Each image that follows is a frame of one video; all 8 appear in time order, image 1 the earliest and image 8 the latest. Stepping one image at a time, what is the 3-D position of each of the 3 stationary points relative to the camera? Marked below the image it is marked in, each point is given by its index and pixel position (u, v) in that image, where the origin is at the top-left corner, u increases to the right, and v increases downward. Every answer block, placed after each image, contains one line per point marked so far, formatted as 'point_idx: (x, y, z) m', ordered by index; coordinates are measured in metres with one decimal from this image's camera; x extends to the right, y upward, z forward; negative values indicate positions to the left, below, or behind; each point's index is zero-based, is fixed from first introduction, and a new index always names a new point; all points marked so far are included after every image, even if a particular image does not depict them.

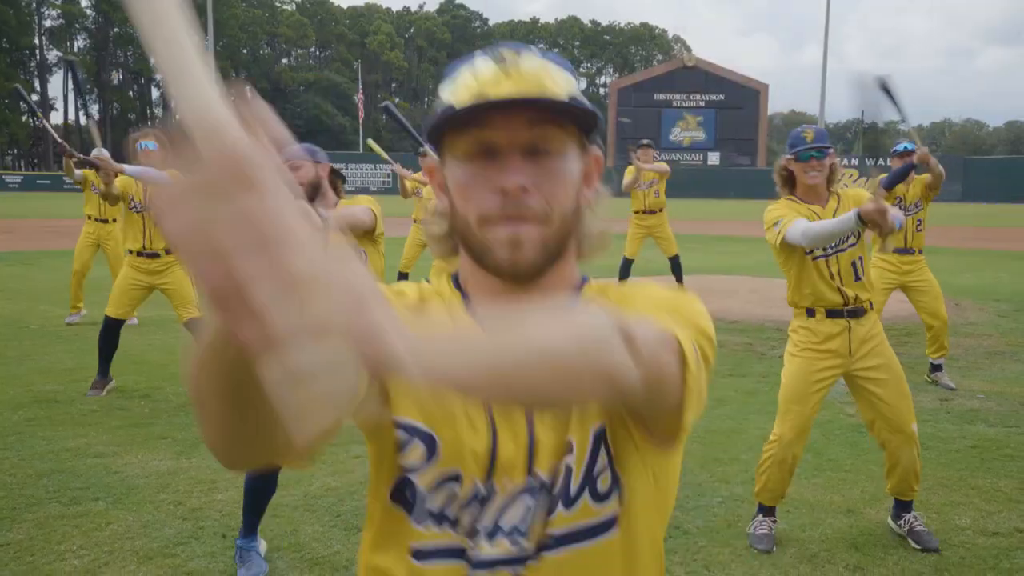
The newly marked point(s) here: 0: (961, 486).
0: (+2.5, -1.1, +4.8) m
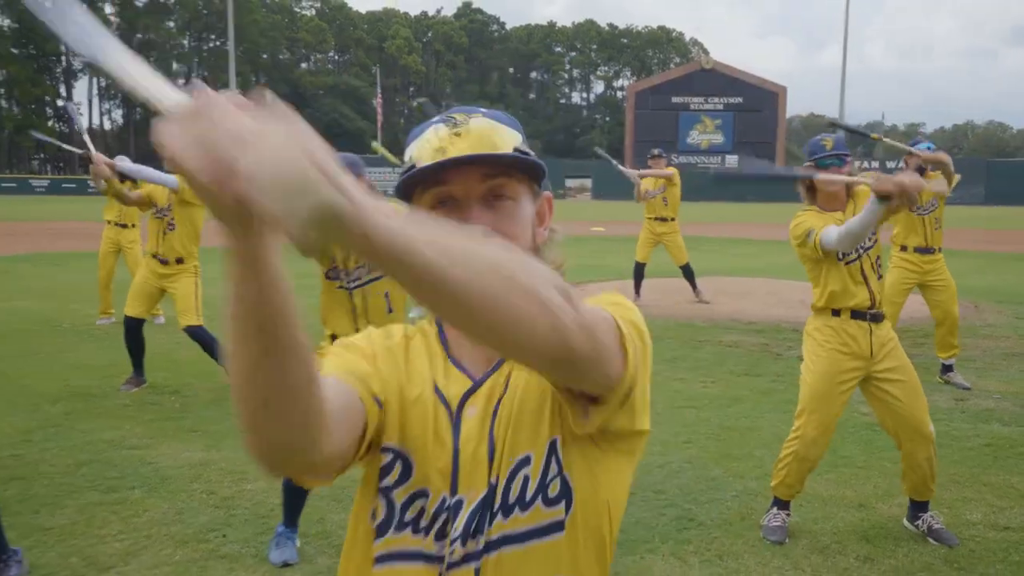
0: (+2.7, -1.1, +4.9) m
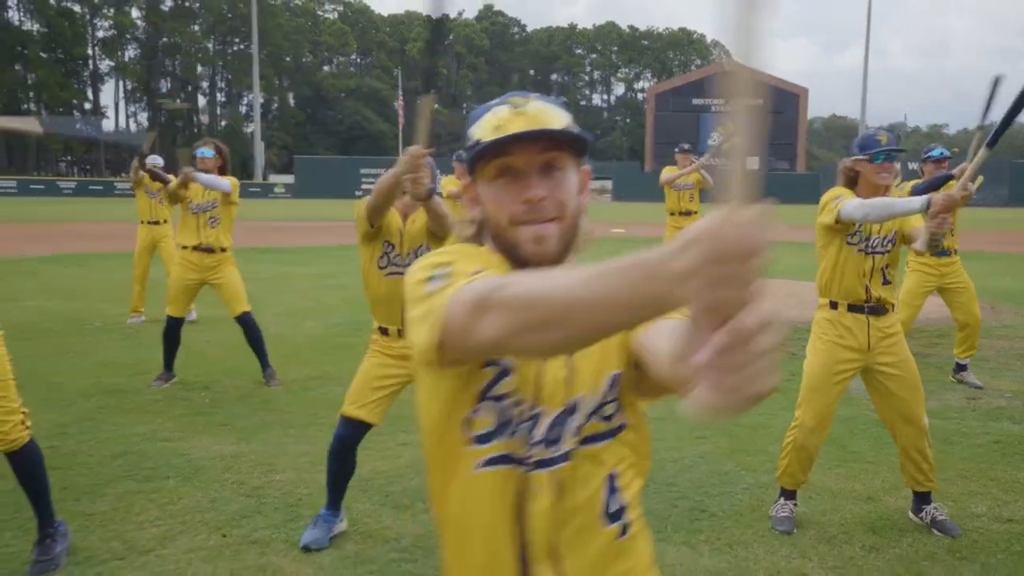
0: (+2.8, -1.1, +5.0) m
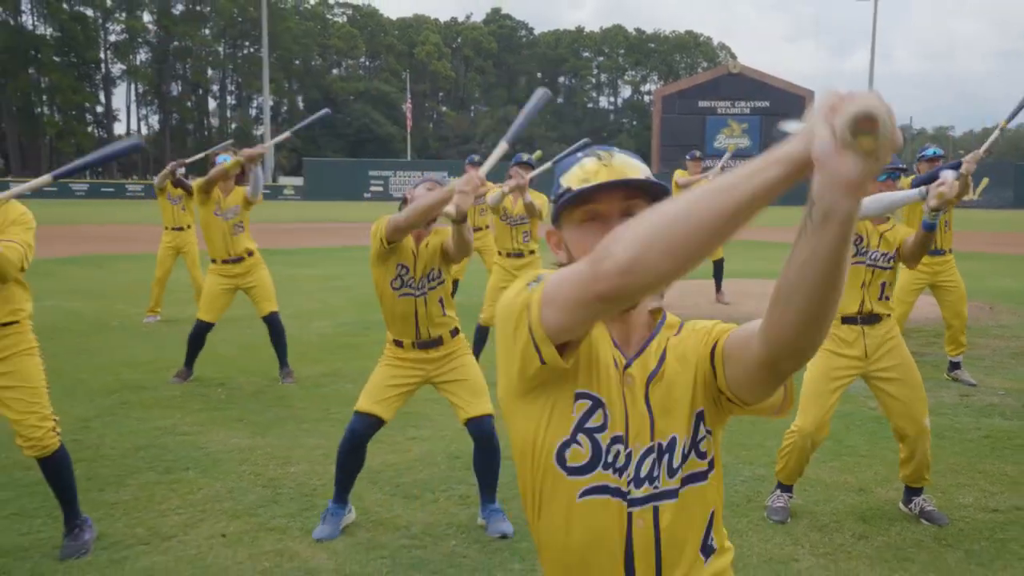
0: (+2.8, -1.1, +5.2) m
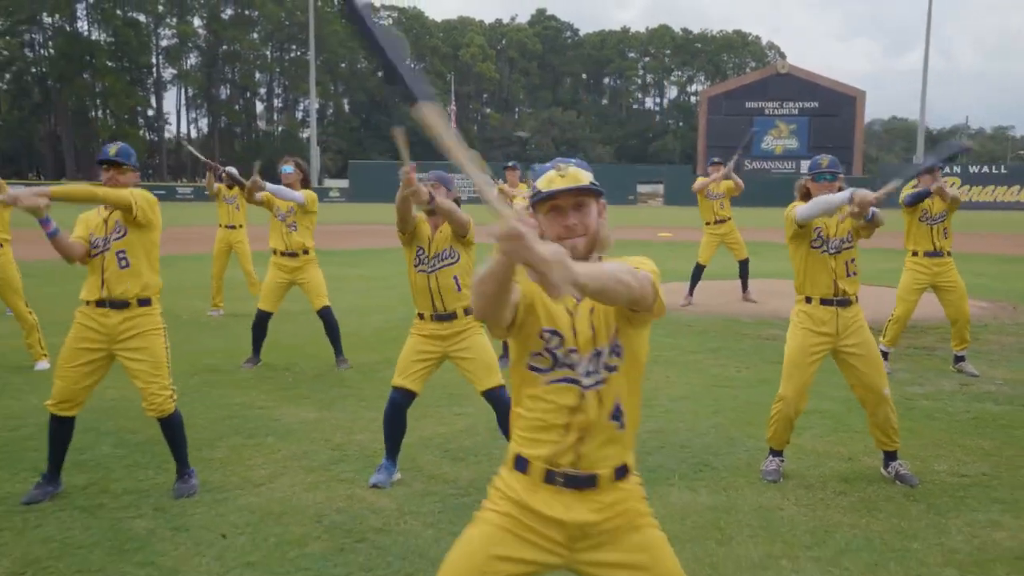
0: (+3.0, -1.1, +5.8) m
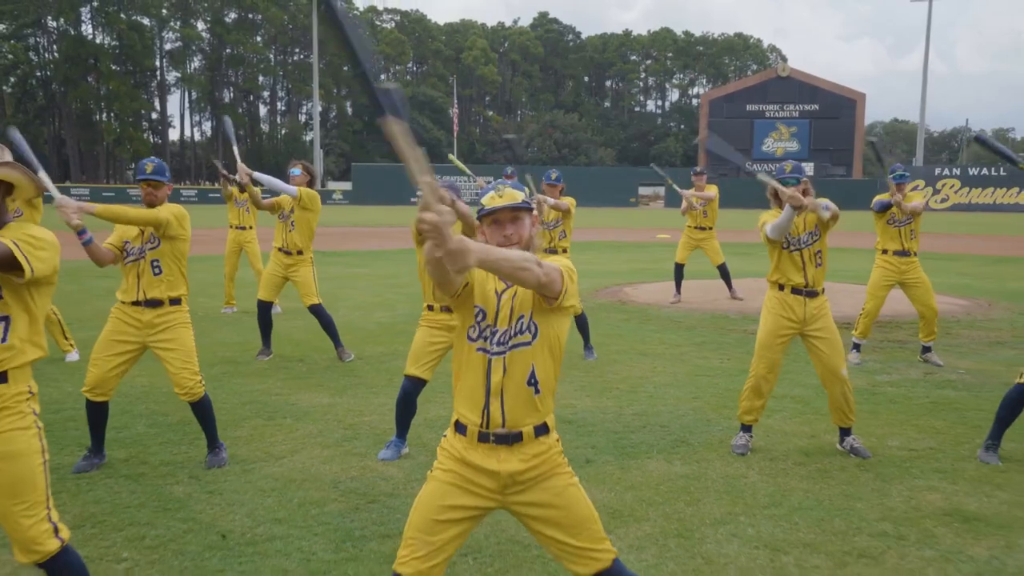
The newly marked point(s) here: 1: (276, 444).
0: (+3.0, -1.0, +6.4) m
1: (-1.7, -1.1, +6.2) m
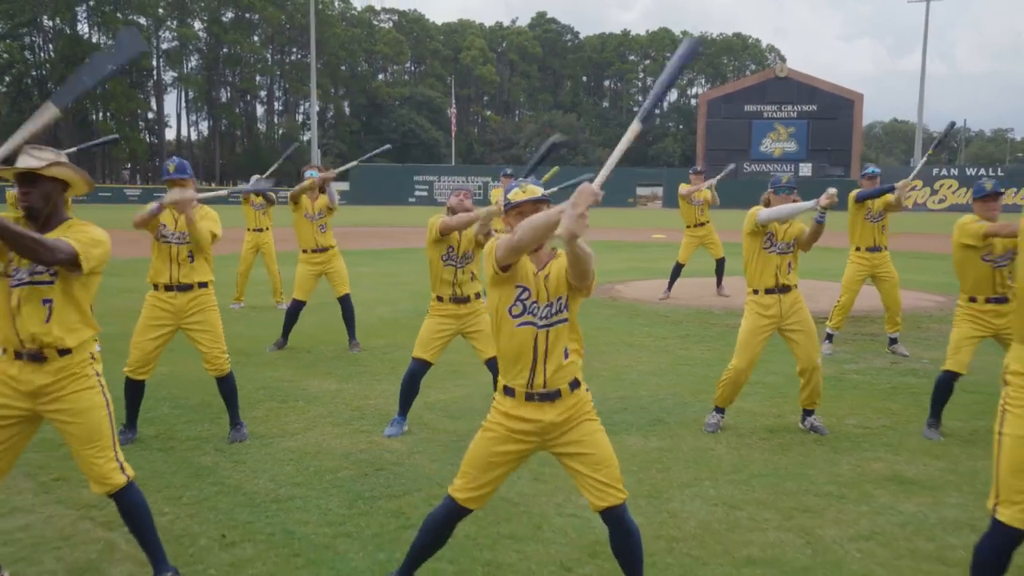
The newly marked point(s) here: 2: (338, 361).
0: (+2.9, -1.0, +7.0) m
1: (-1.8, -1.1, +6.8) m
2: (-1.9, -0.8, +9.3) m
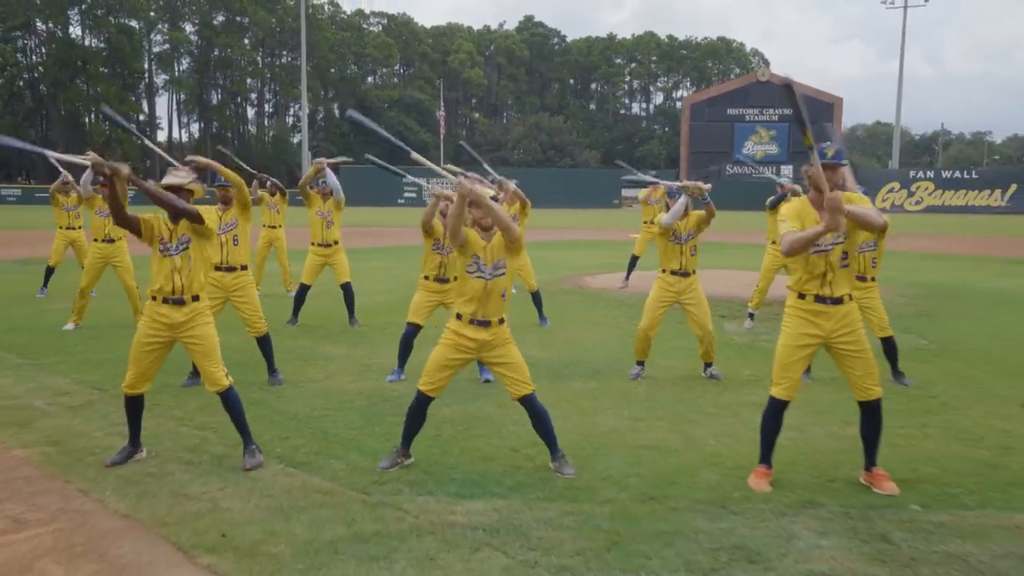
0: (+2.7, -0.8, +9.0) m
1: (-2.1, -0.9, +8.7) m
2: (-2.2, -0.6, +11.2) m
